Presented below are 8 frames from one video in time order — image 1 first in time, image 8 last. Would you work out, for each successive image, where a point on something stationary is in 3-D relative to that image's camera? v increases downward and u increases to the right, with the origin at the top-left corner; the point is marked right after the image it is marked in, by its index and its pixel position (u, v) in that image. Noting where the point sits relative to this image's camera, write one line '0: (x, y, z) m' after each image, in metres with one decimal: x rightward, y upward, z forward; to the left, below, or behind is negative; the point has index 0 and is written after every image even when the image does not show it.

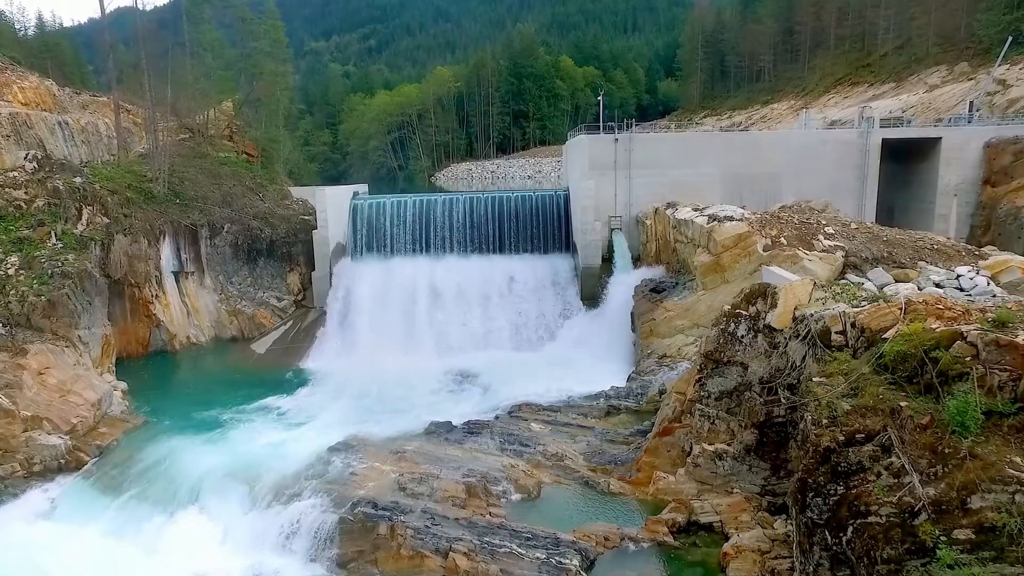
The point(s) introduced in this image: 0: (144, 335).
0: (-11.3, -1.4, +18.3) m
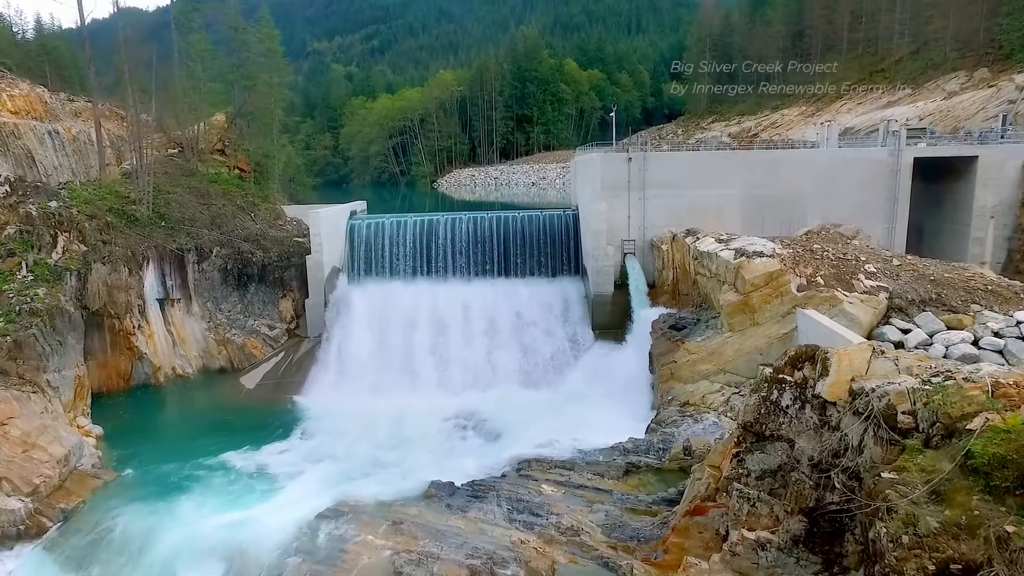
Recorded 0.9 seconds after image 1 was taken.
0: (-11.1, -2.3, +17.1) m
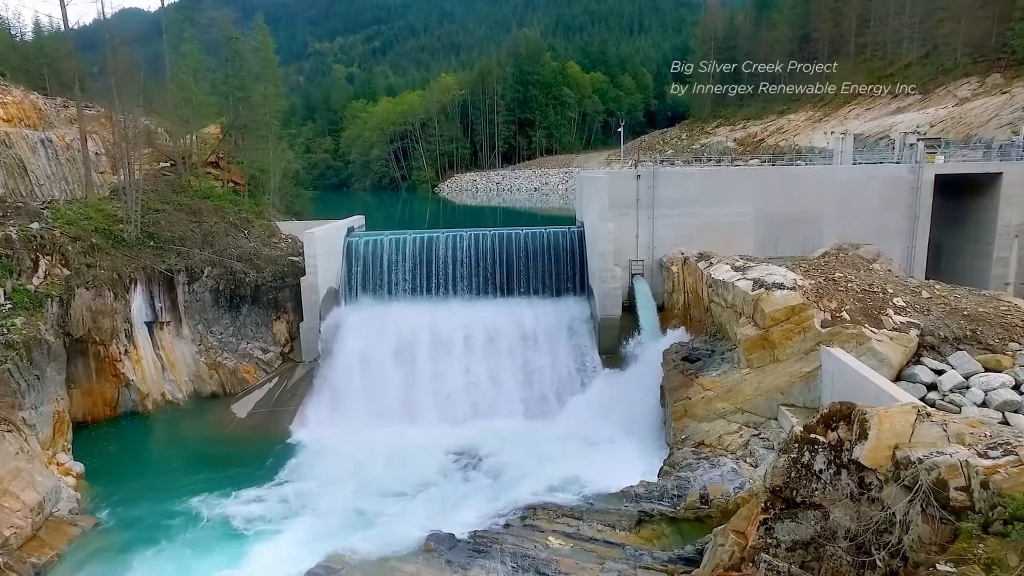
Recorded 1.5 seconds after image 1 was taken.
0: (-11.0, -2.9, +16.3) m
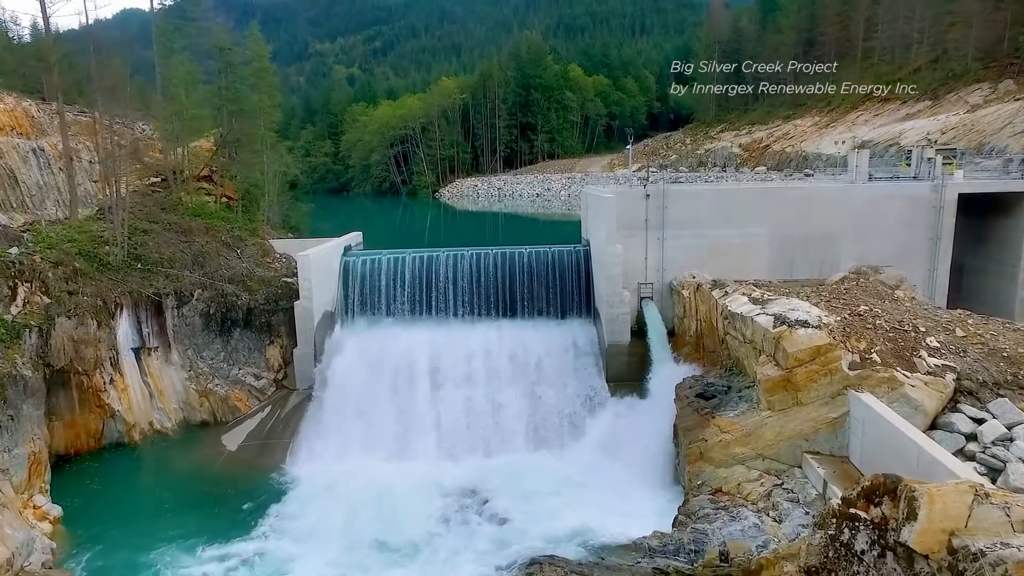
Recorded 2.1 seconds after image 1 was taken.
0: (-10.9, -3.6, +15.6) m
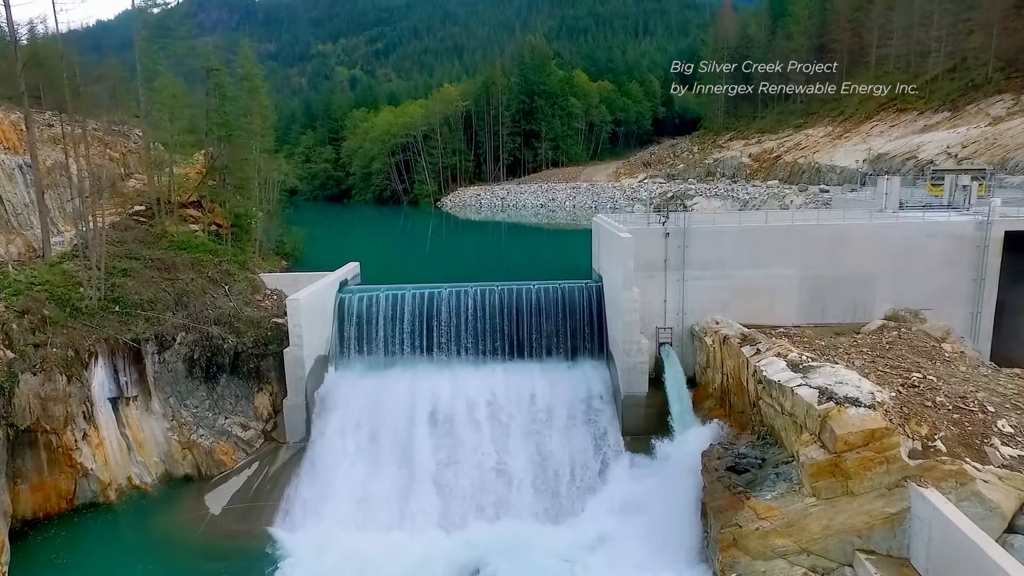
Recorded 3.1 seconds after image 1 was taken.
0: (-10.7, -4.8, +14.3) m
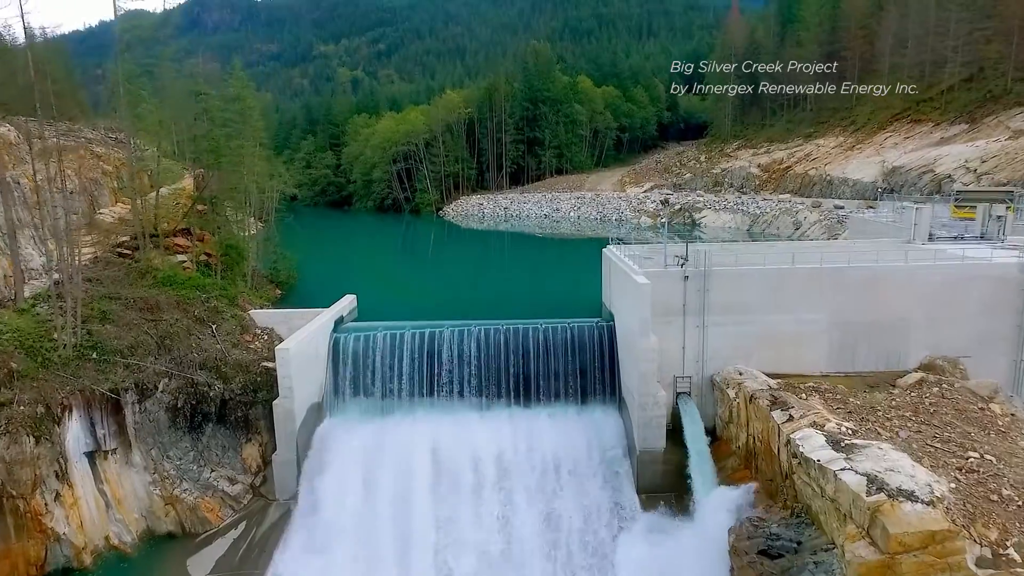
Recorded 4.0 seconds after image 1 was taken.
0: (-10.5, -5.9, +13.2) m
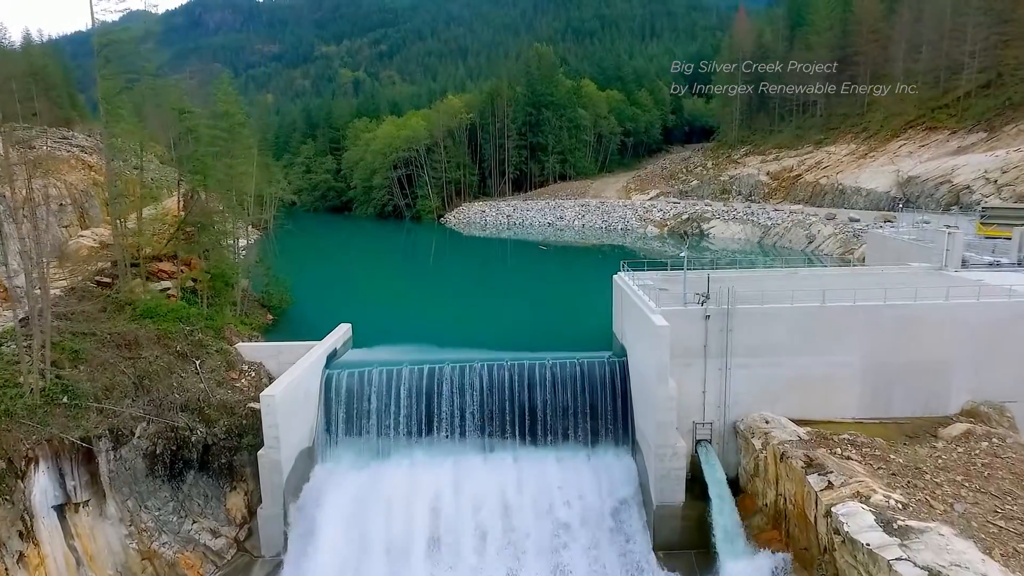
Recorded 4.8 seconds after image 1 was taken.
0: (-10.4, -6.8, +12.1) m
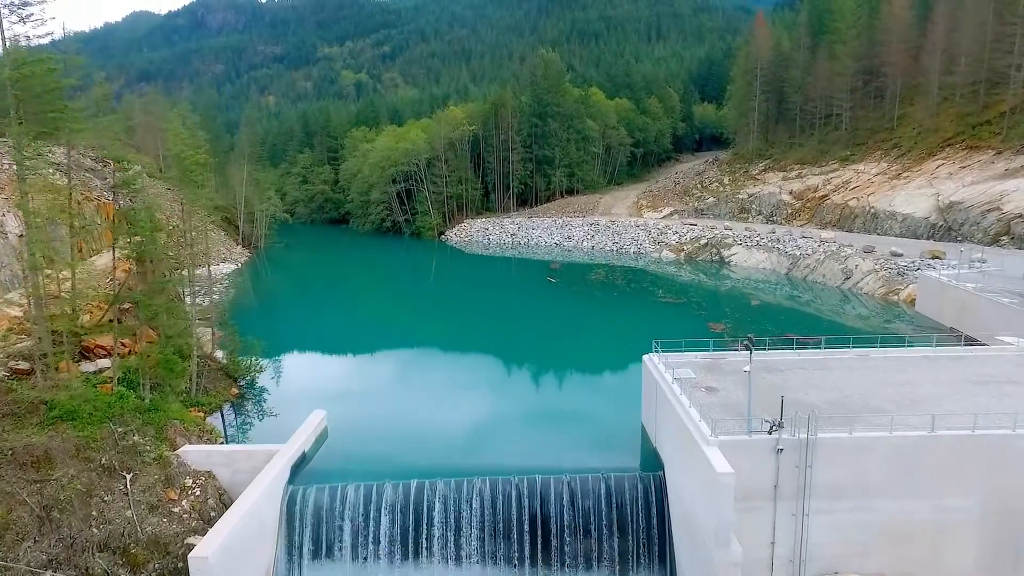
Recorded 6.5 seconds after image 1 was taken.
0: (-10.3, -8.9, +8.9) m
